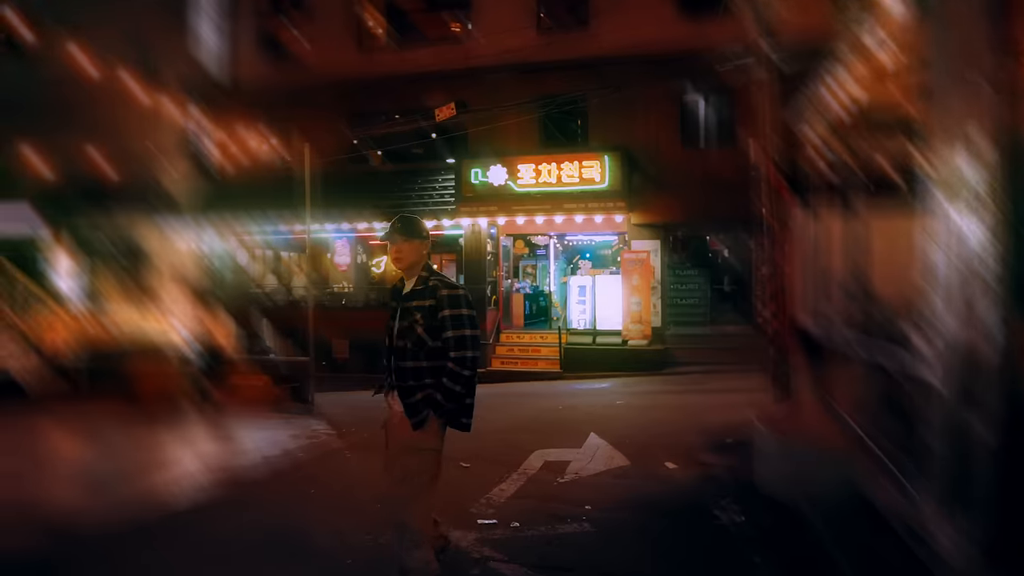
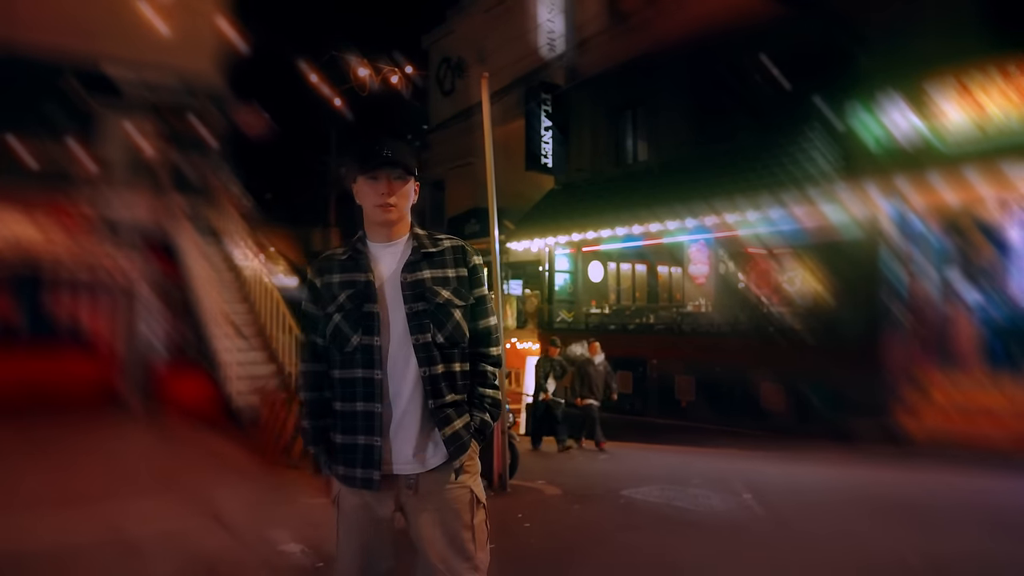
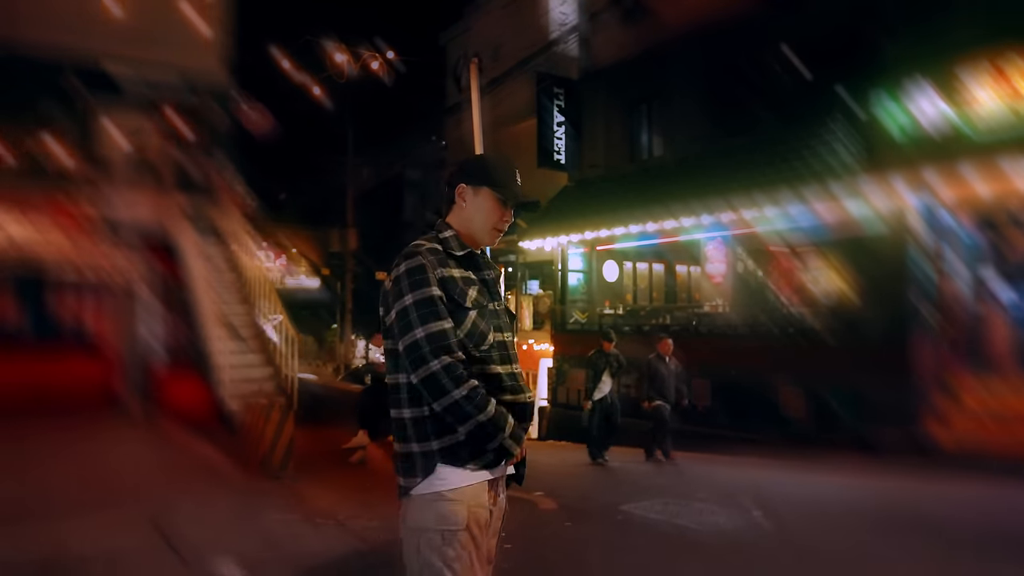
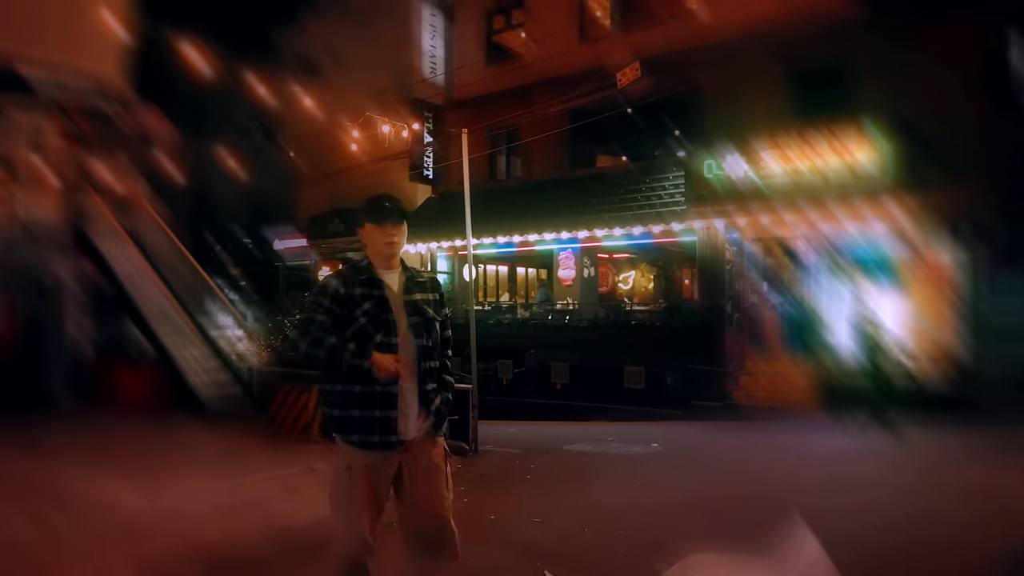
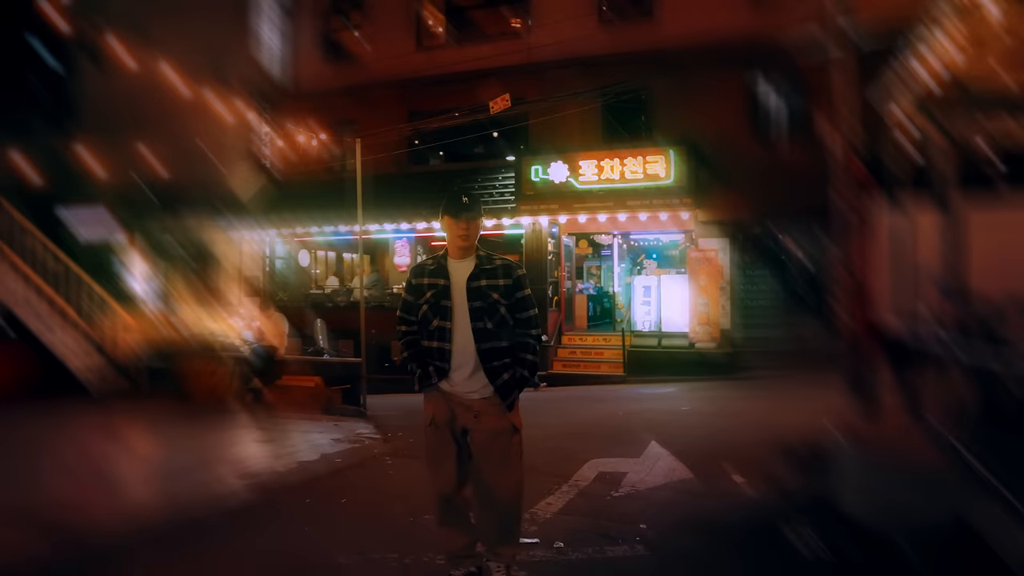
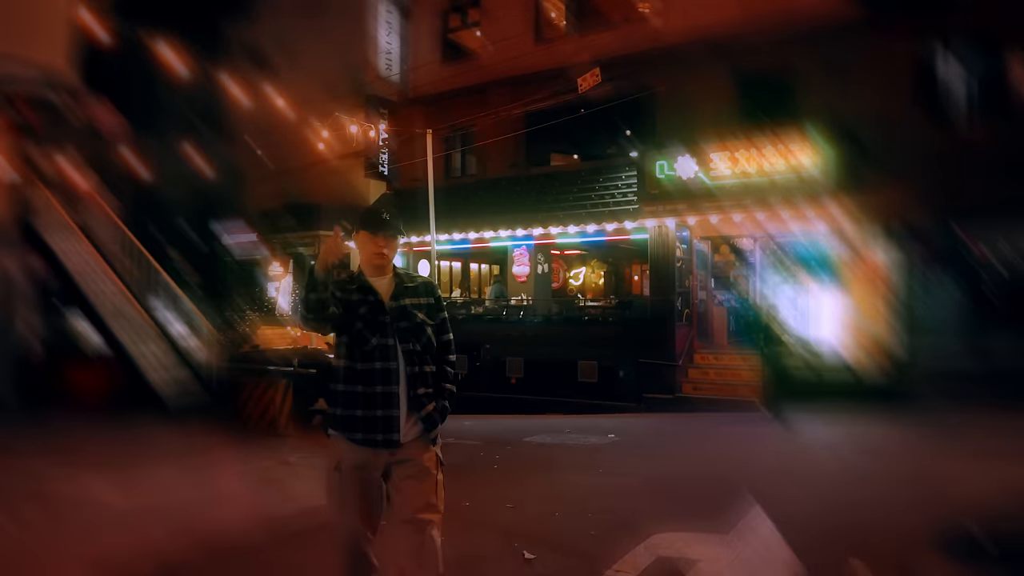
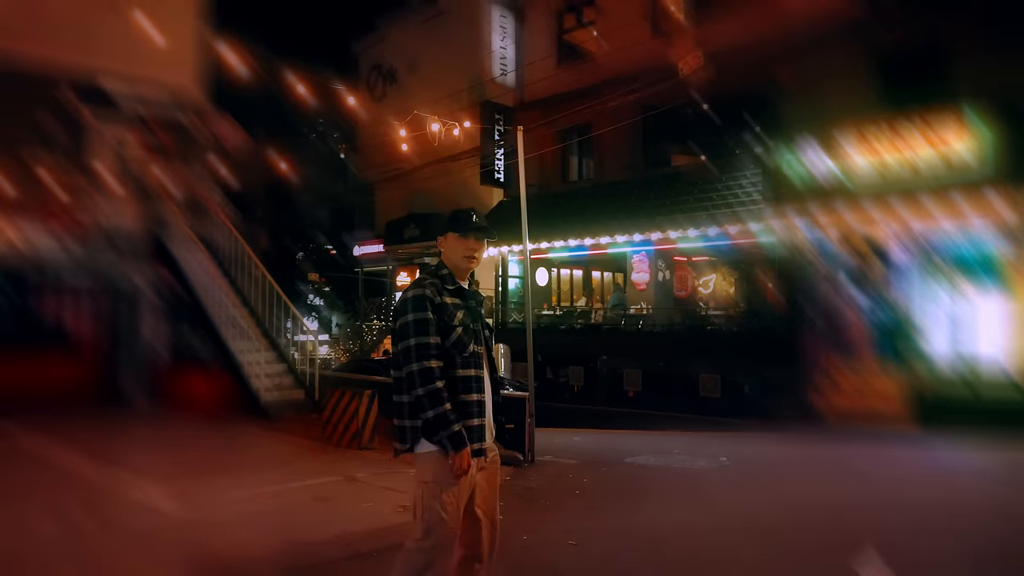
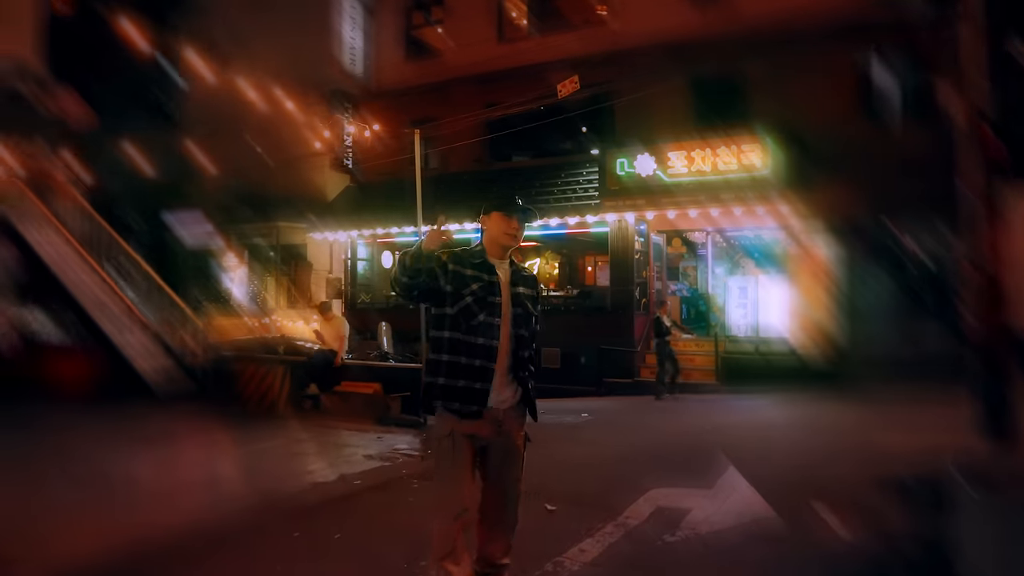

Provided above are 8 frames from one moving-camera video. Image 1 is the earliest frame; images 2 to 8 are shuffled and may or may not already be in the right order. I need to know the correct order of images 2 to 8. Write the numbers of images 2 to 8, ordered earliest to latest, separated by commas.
5, 8, 6, 4, 7, 2, 3
